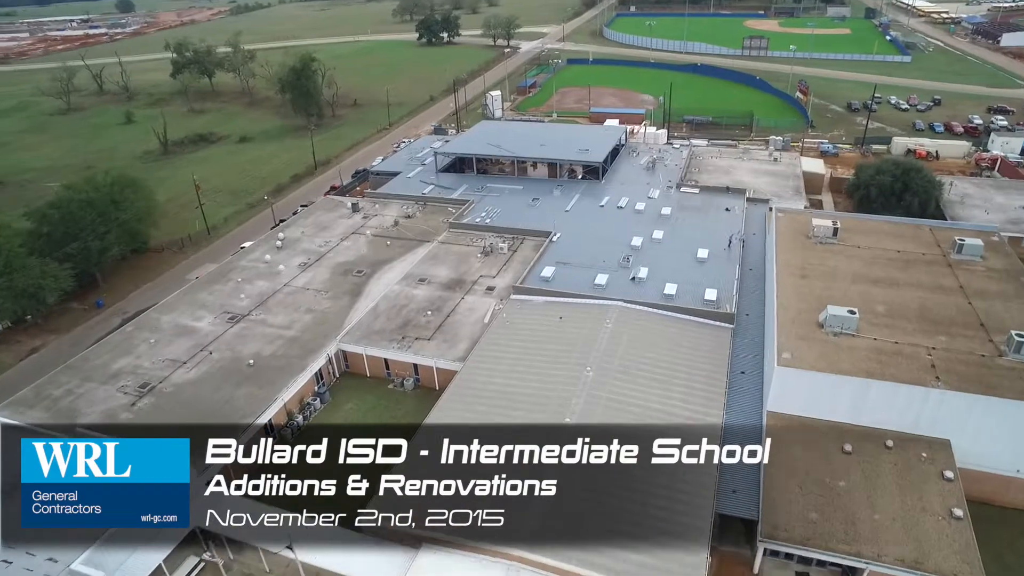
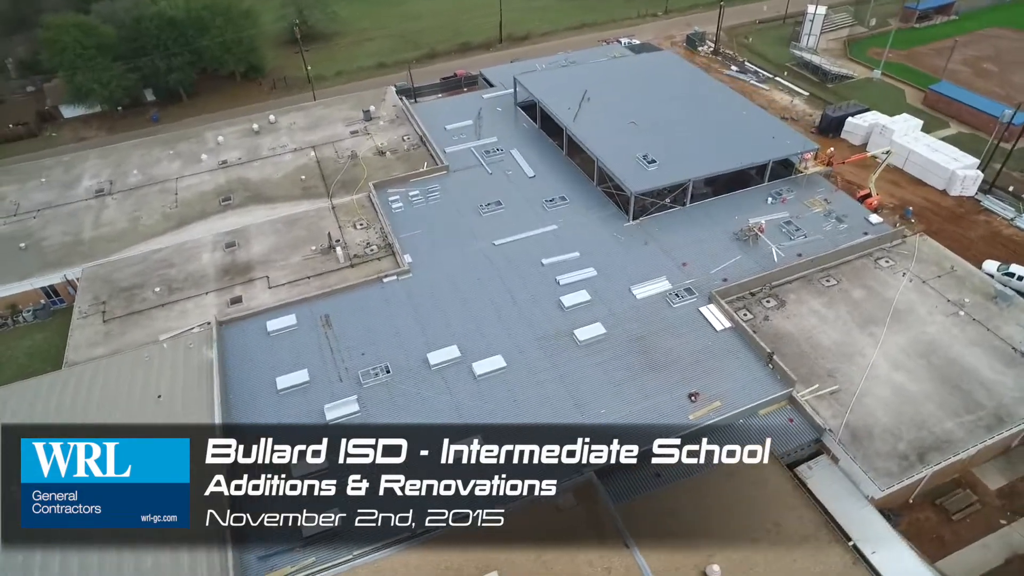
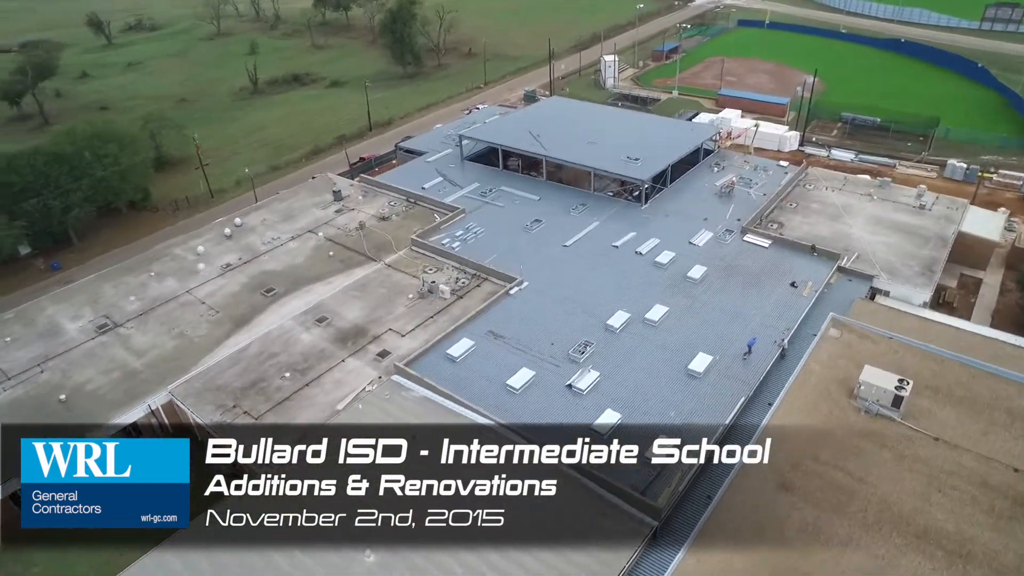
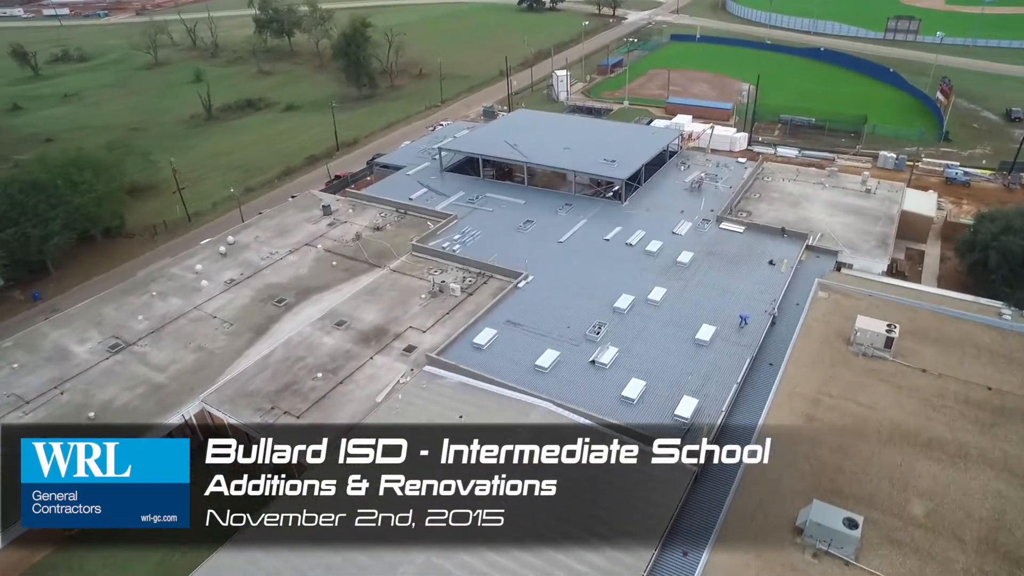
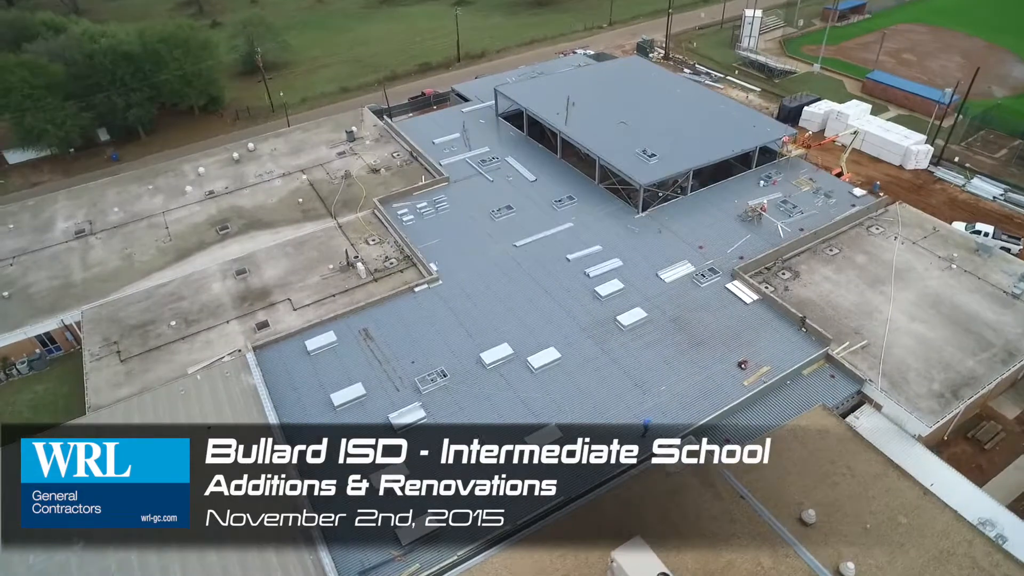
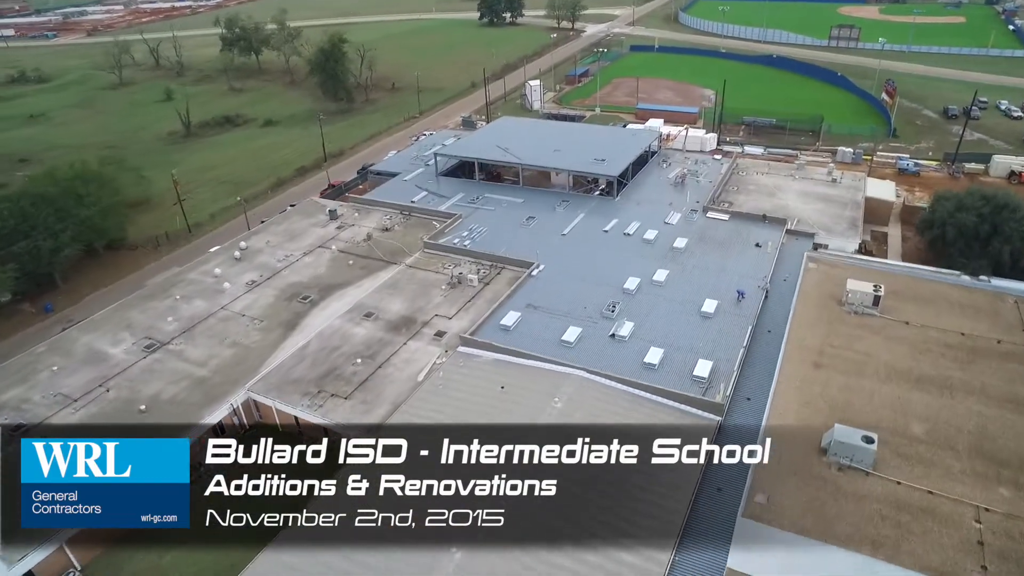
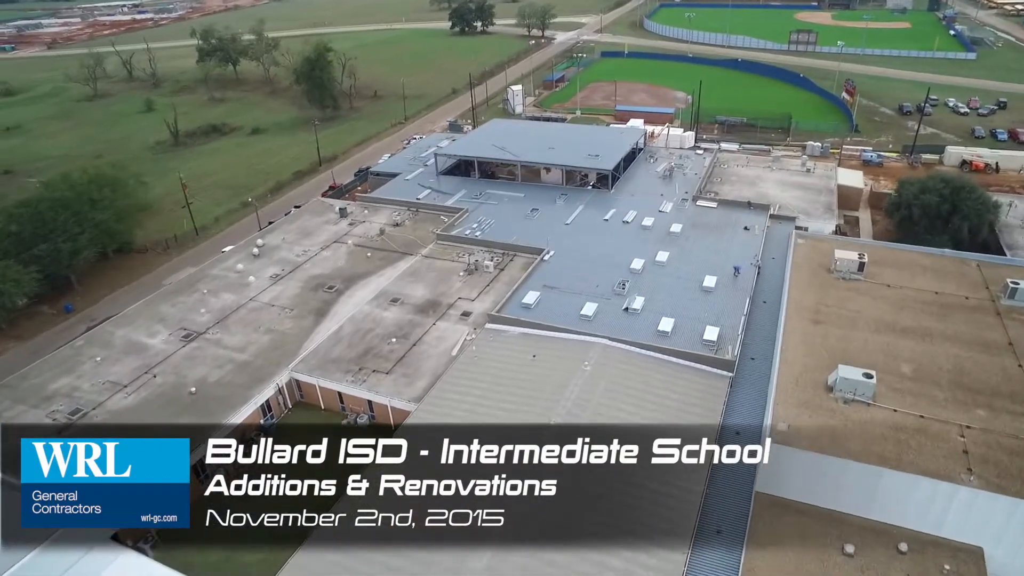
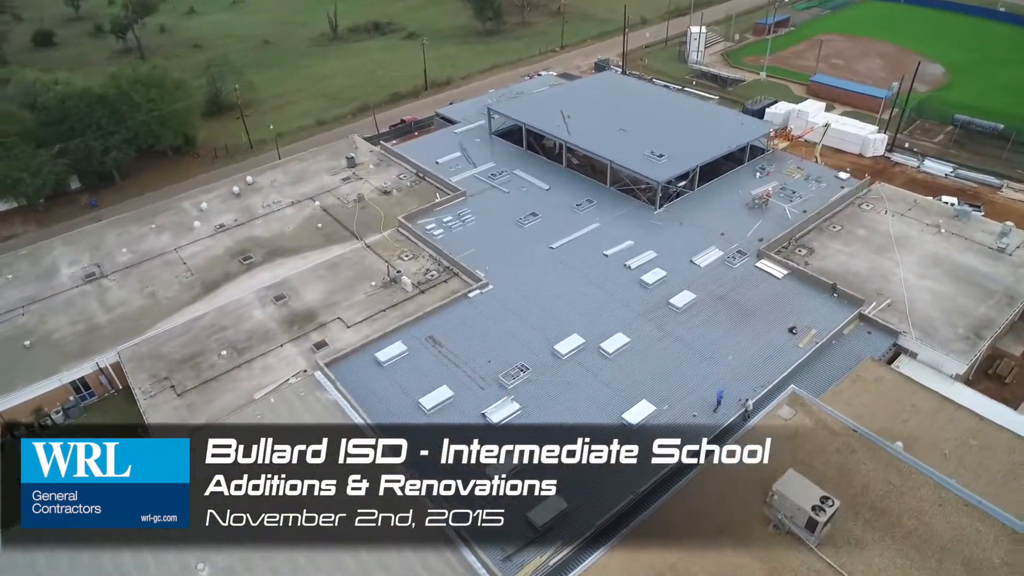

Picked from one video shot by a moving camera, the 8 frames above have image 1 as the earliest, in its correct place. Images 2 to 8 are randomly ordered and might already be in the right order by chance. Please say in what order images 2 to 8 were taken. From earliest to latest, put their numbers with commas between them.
7, 6, 4, 3, 8, 5, 2
